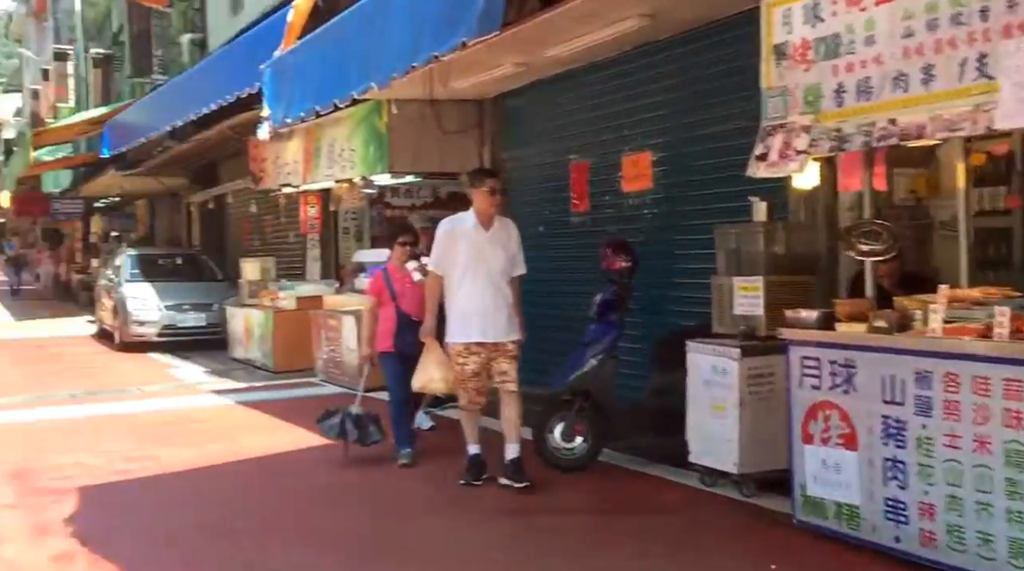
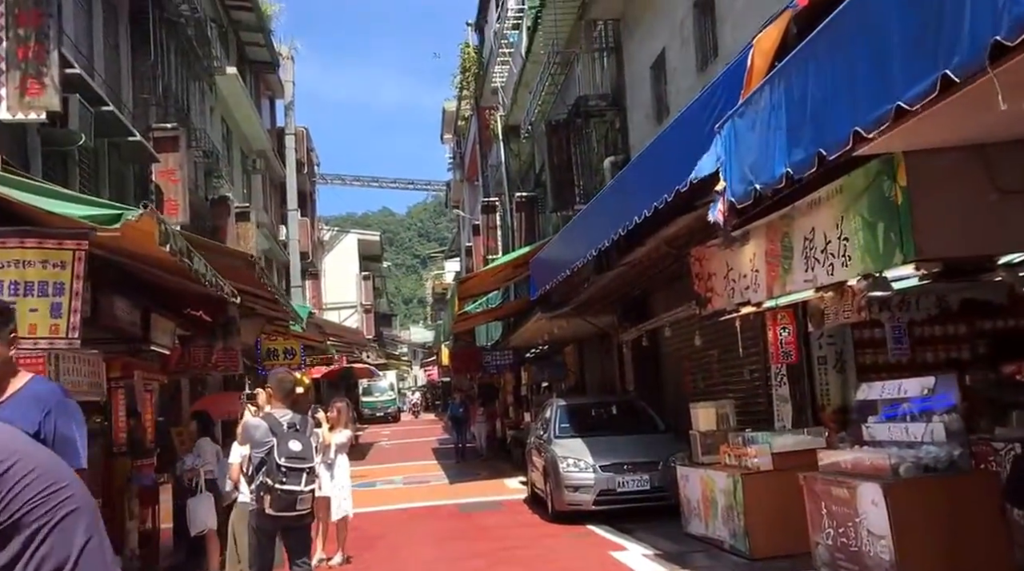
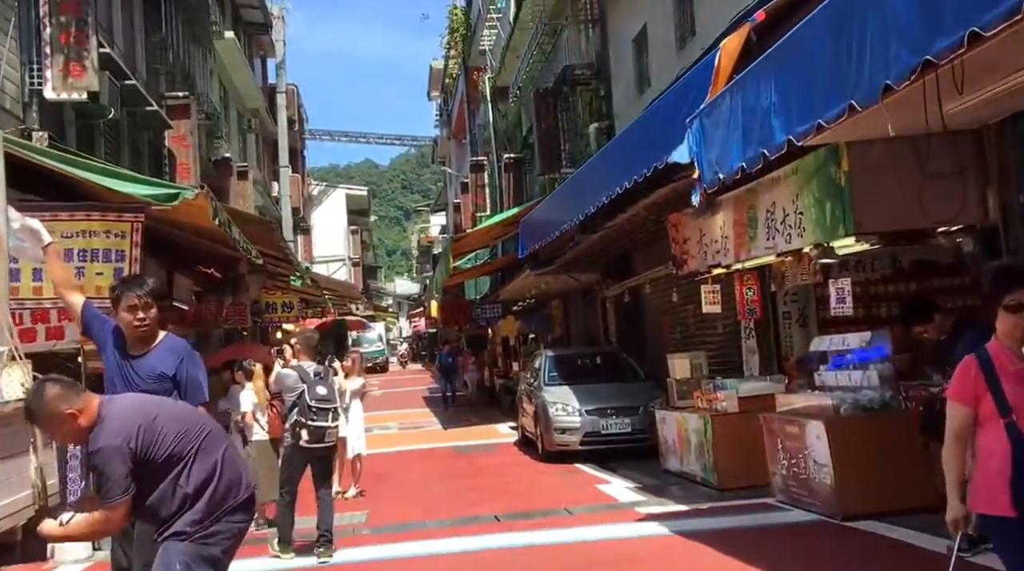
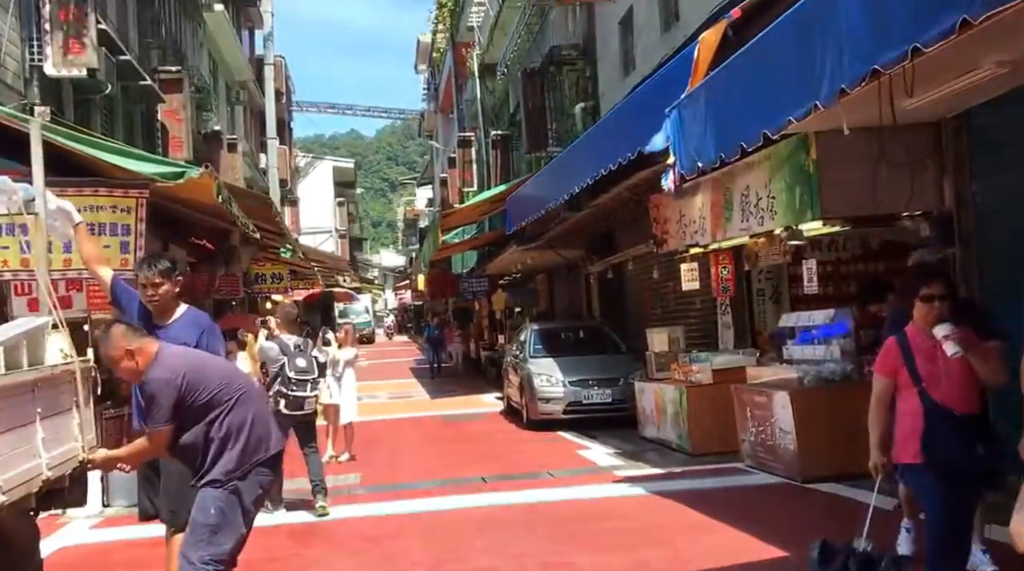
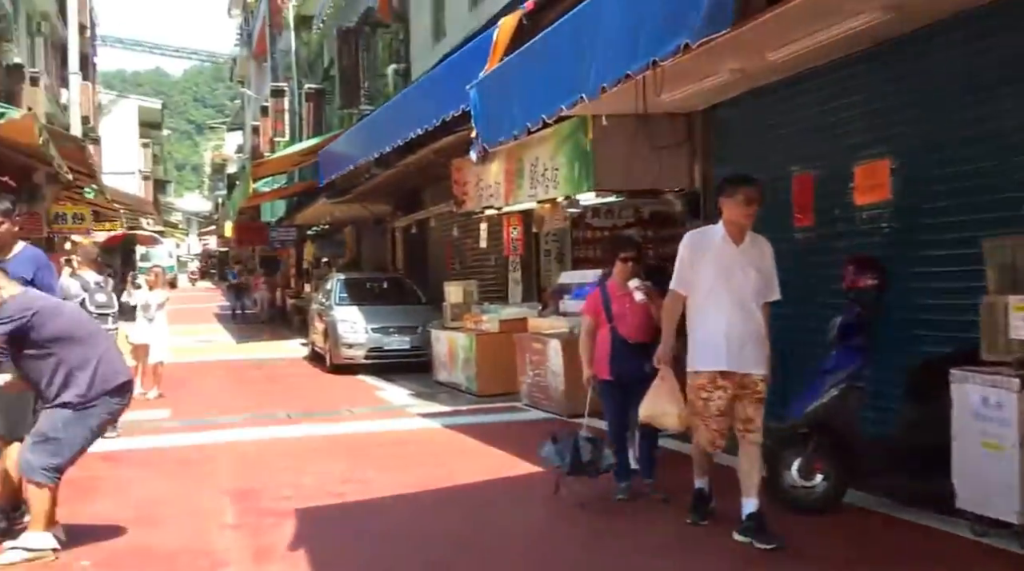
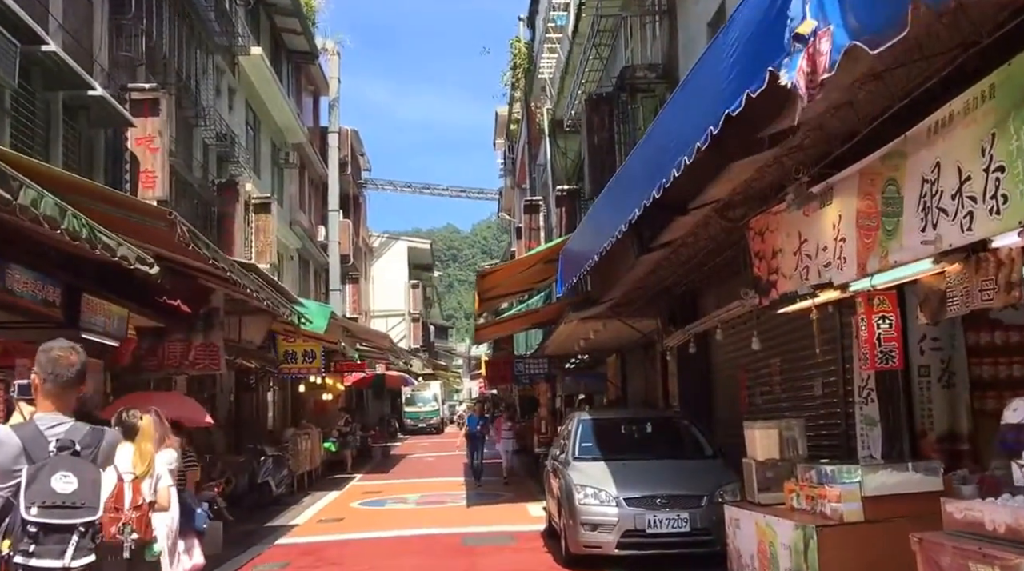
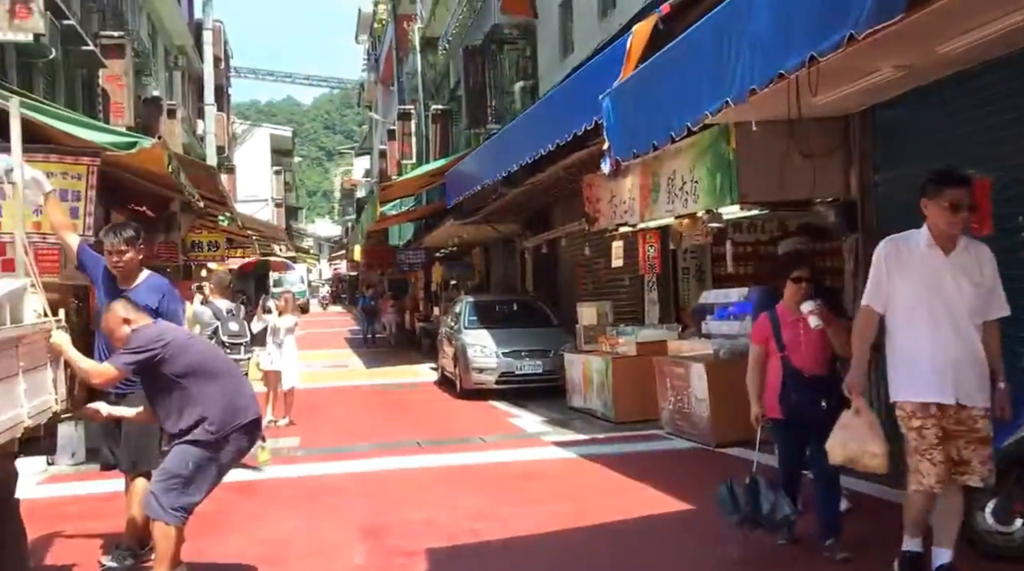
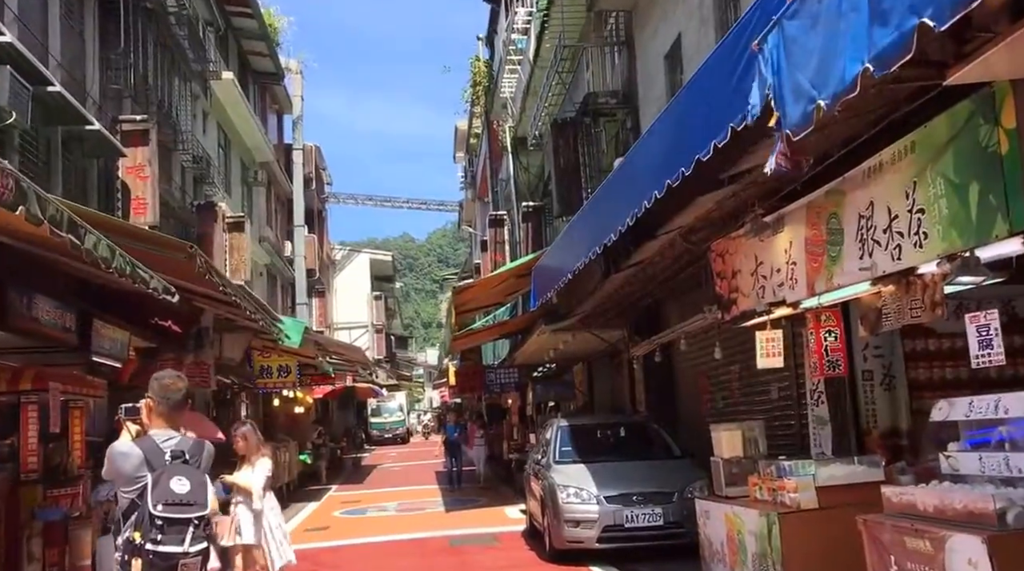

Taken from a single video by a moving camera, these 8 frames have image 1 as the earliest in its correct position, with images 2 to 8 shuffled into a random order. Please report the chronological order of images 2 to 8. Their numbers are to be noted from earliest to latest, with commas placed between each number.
5, 7, 4, 3, 2, 8, 6
